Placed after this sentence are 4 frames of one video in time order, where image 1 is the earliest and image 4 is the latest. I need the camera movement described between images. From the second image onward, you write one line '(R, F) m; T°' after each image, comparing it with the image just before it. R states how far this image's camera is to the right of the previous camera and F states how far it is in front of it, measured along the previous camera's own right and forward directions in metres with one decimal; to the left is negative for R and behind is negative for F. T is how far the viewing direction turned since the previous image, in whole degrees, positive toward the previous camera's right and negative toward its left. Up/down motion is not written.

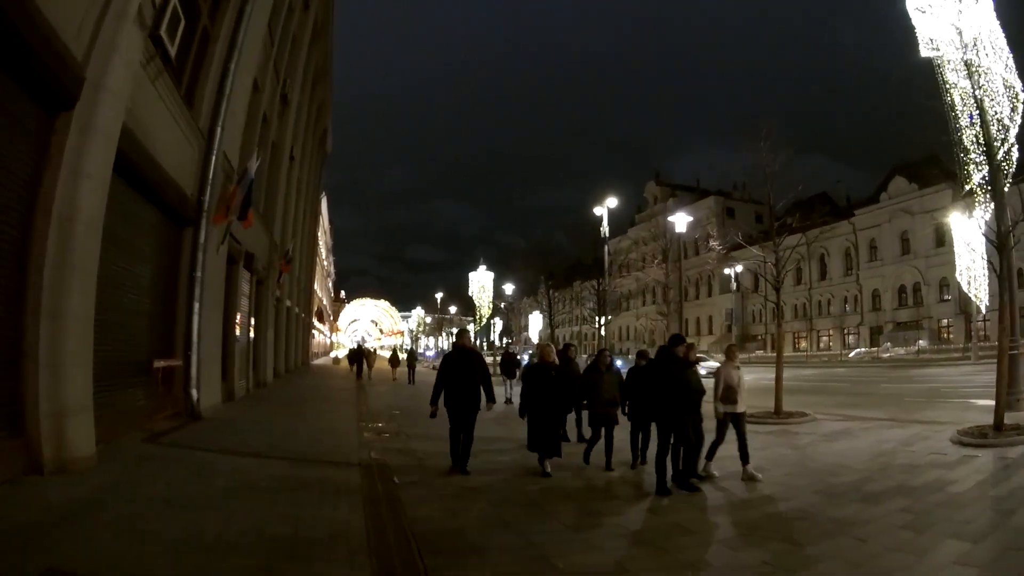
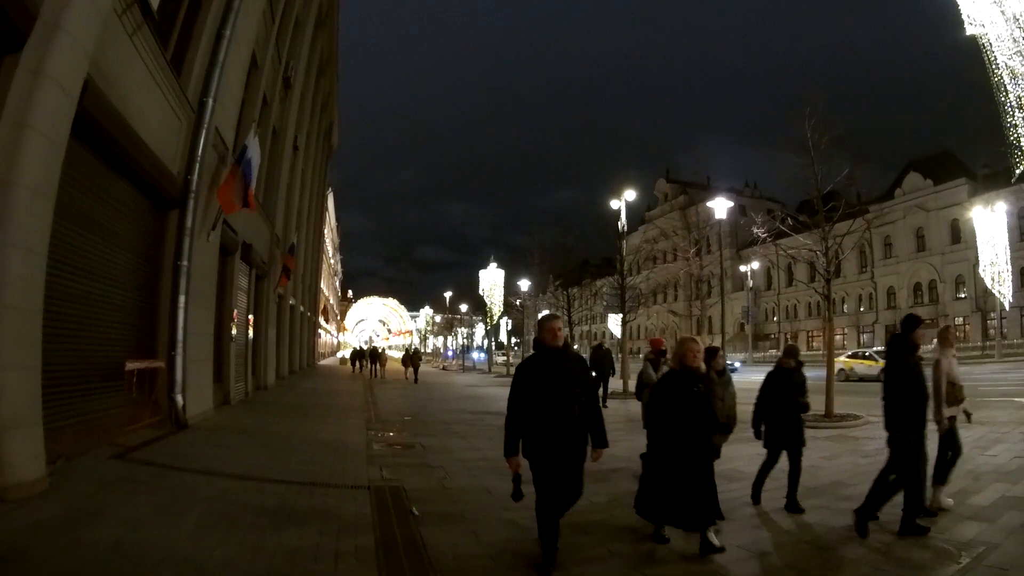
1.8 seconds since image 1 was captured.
(-0.4, +1.6) m; -1°
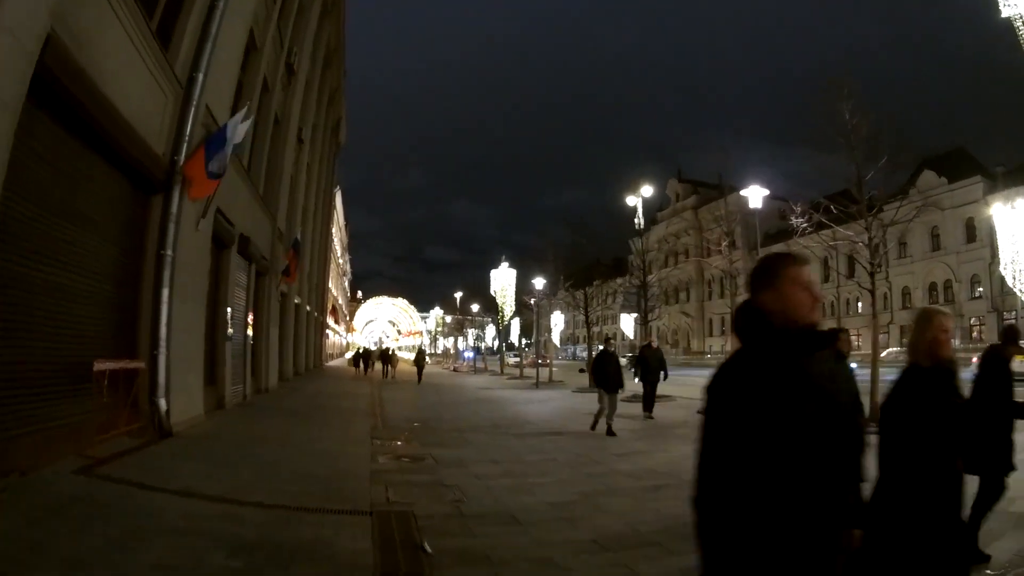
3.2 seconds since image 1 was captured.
(-0.2, +1.2) m; -1°
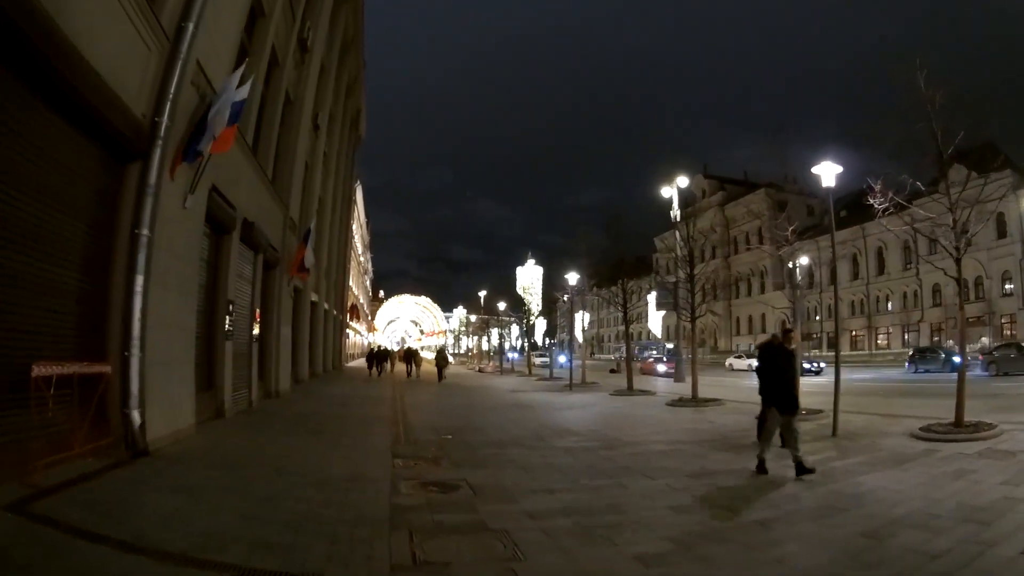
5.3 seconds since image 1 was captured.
(-0.4, +1.8) m; -2°
